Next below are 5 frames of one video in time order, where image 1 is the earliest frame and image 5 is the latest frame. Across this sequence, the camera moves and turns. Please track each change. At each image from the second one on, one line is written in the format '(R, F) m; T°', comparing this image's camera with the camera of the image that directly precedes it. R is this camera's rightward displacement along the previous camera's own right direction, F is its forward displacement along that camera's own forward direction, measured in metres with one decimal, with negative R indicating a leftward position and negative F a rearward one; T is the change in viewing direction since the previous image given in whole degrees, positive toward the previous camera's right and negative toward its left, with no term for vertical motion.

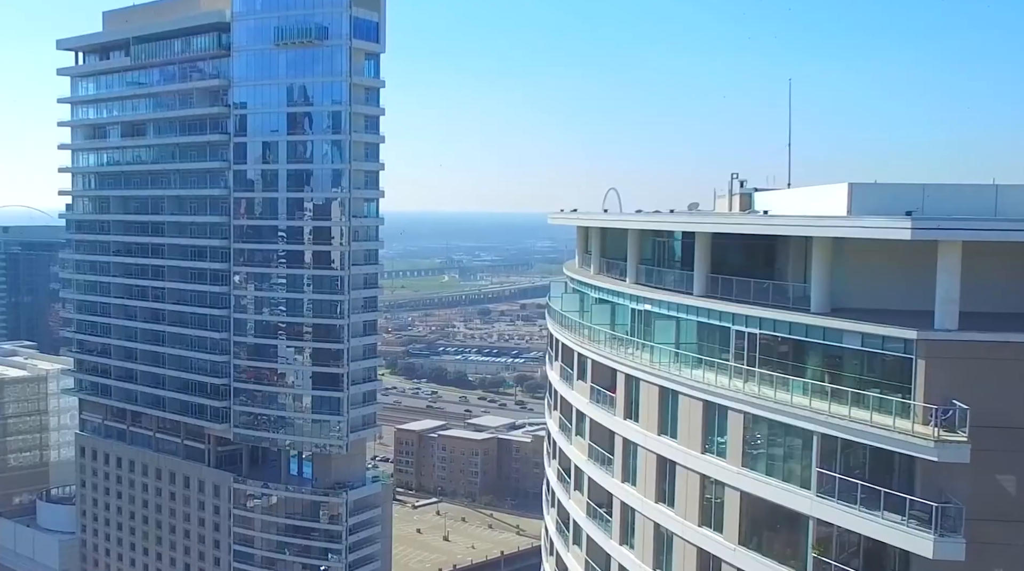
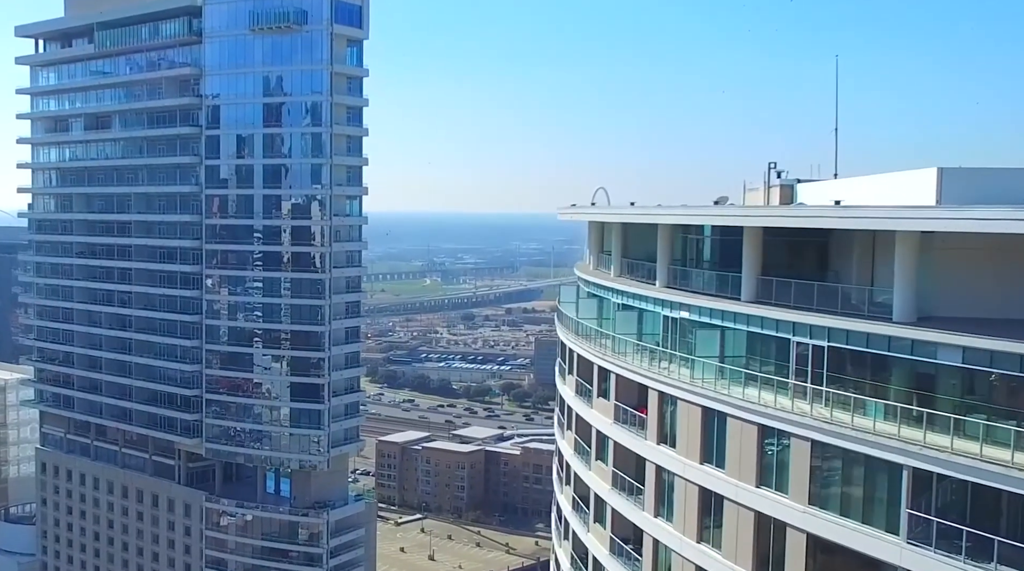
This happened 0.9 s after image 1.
(-0.8, +4.0) m; +1°
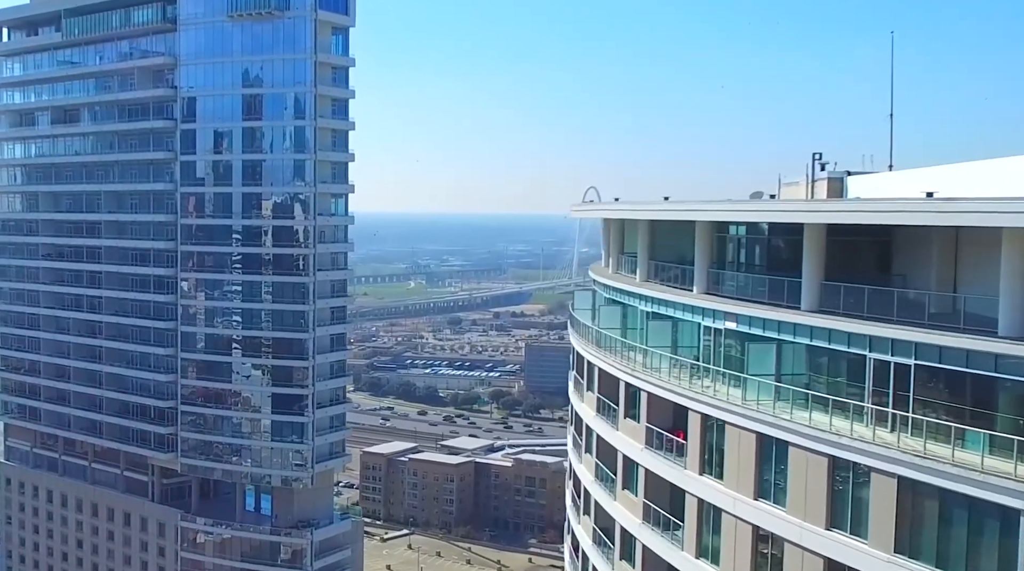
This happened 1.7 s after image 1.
(-0.8, +3.3) m; +1°
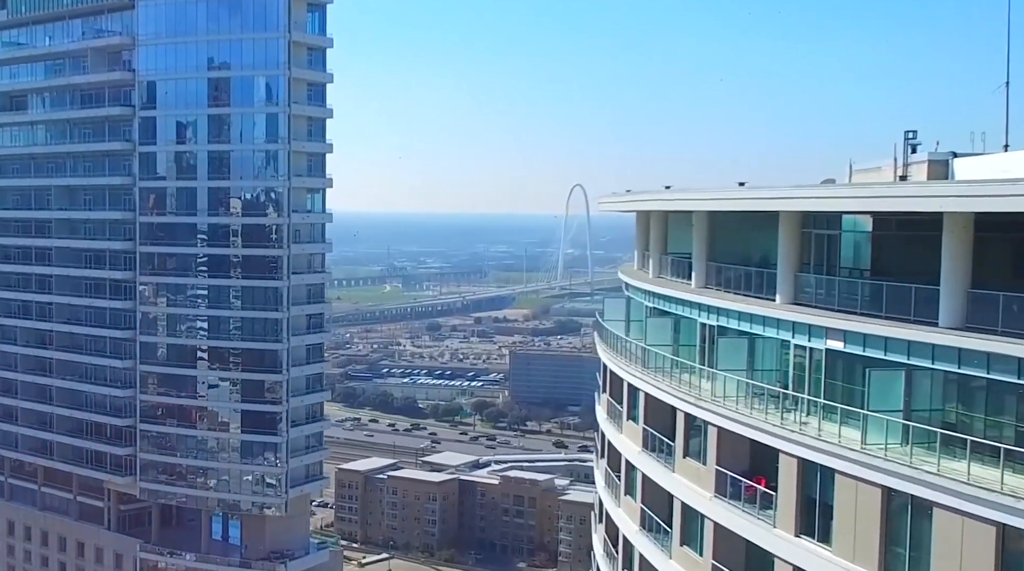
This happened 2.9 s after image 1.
(-1.1, +4.9) m; +2°
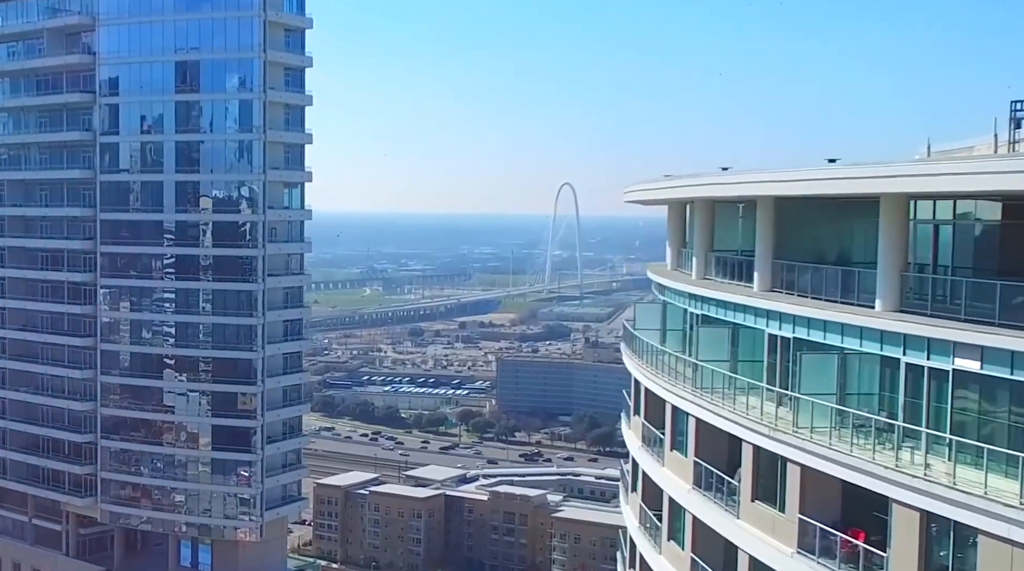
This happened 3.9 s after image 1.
(-0.7, +3.9) m; +1°
